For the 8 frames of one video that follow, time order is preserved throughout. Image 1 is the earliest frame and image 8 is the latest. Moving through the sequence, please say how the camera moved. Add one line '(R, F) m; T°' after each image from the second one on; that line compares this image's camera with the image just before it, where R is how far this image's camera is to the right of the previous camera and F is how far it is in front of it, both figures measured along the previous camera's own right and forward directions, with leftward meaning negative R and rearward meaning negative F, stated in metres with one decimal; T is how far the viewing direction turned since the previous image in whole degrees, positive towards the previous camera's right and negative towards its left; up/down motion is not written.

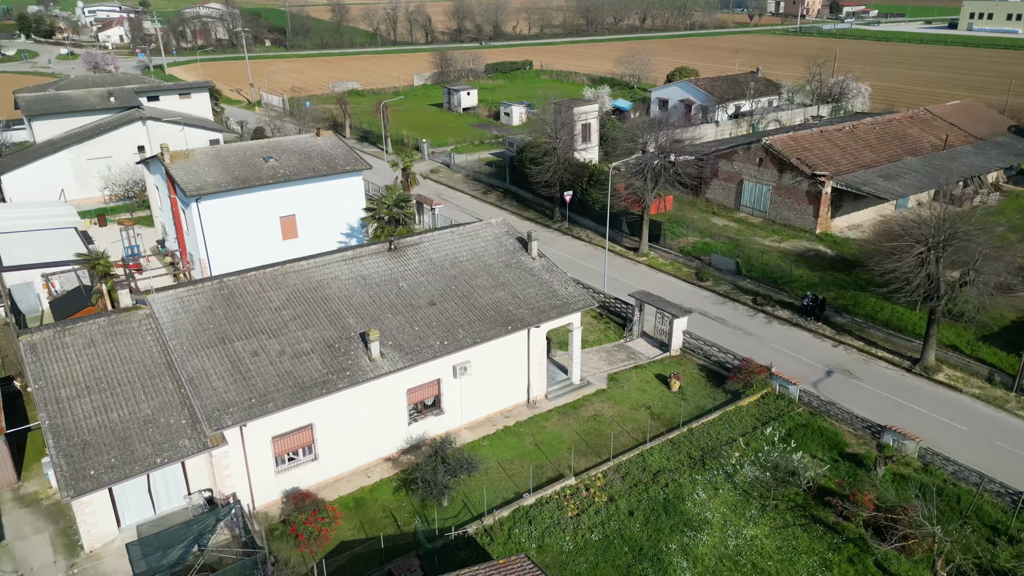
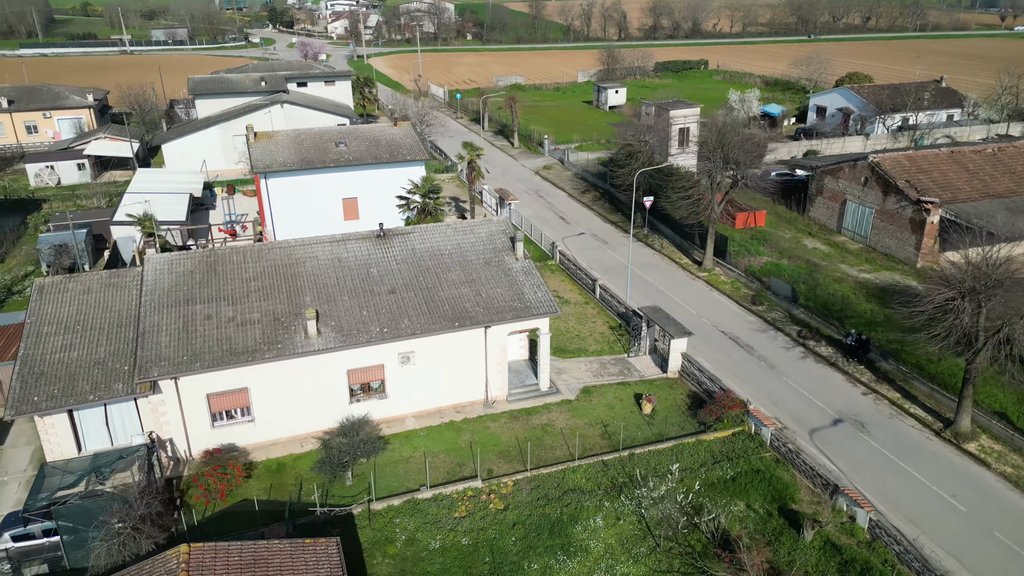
(+7.0, +1.0) m; -15°
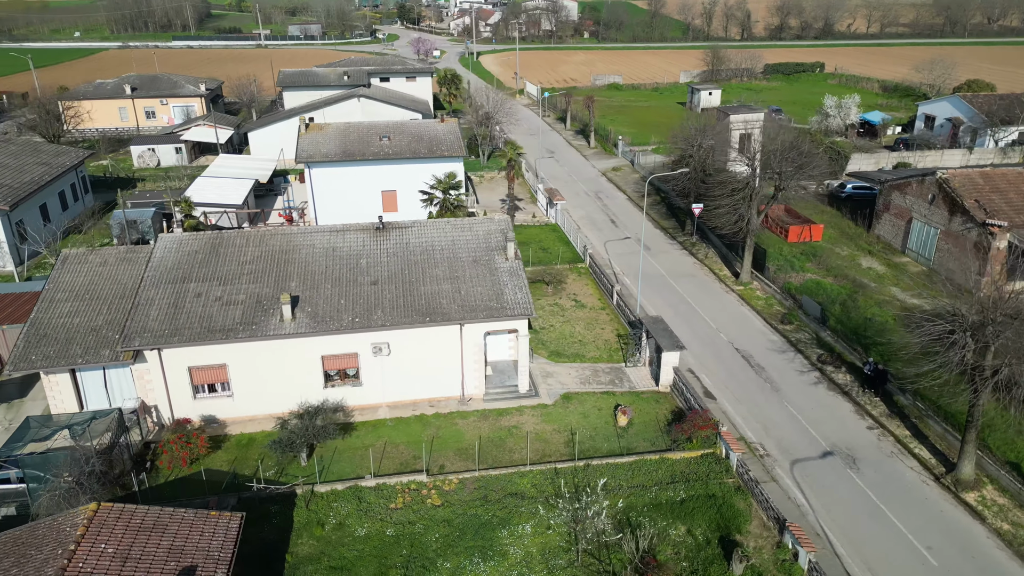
(+4.3, +0.4) m; -9°
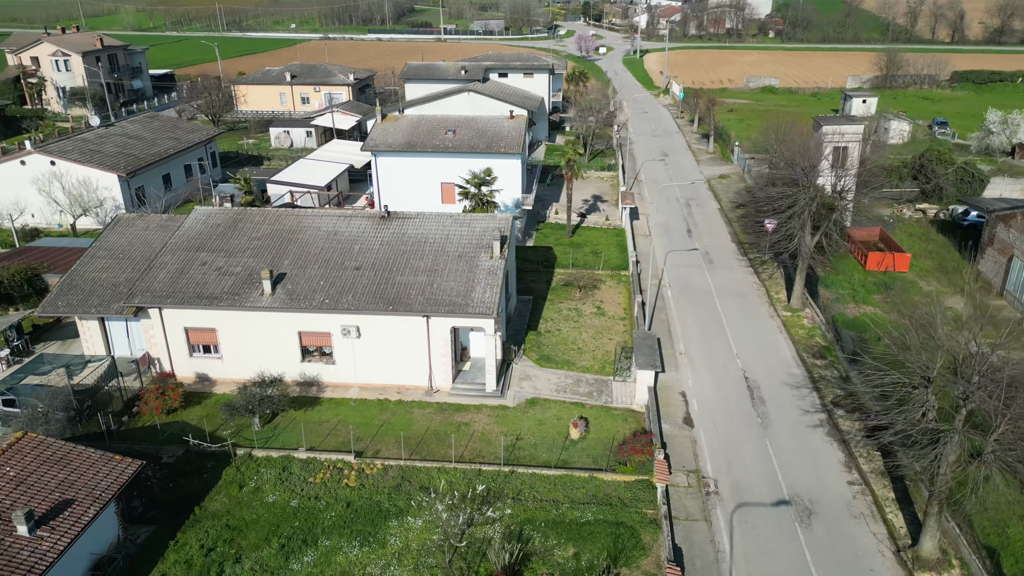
(+6.4, +0.9) m; -14°
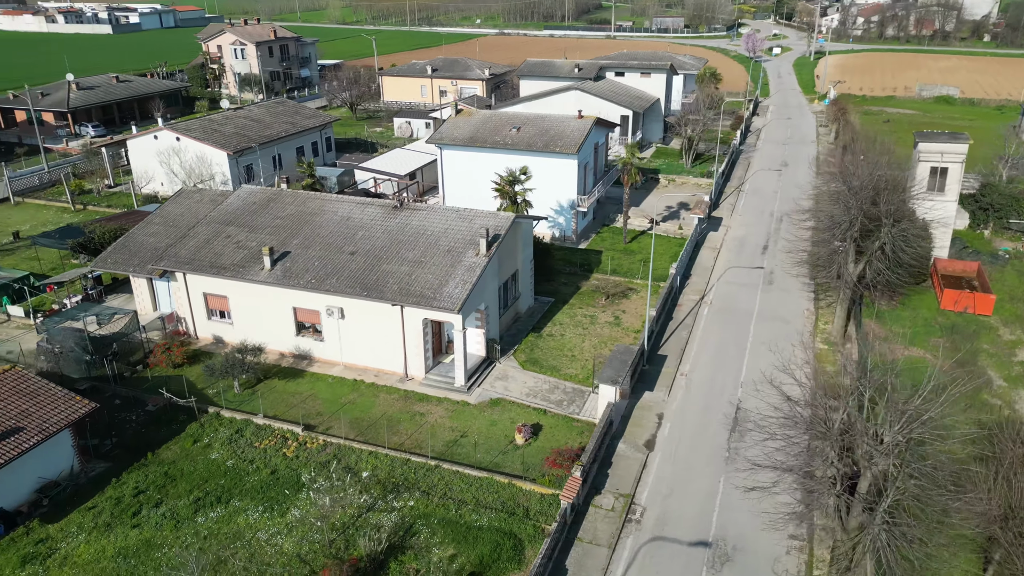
(+6.3, +0.8) m; -14°
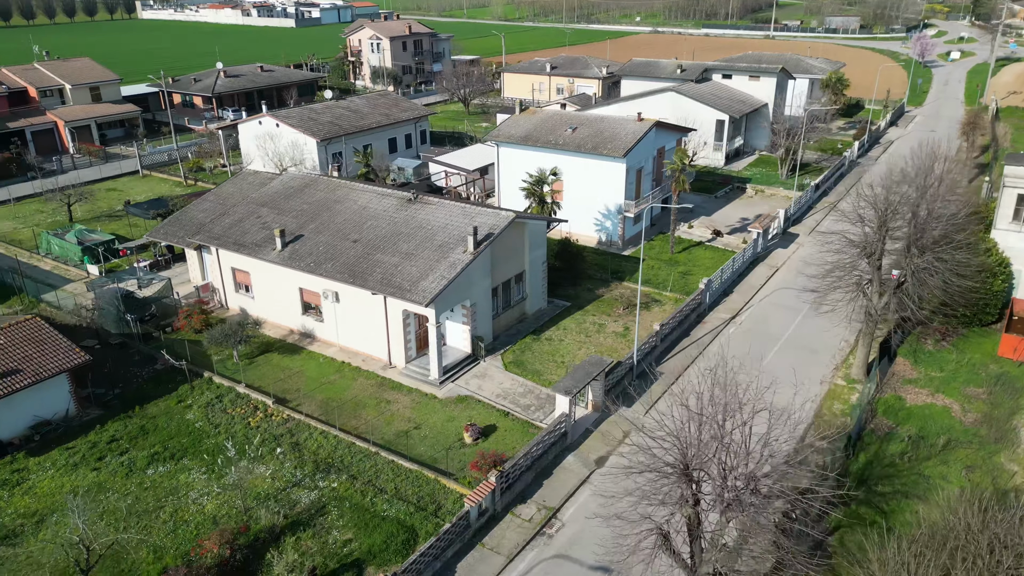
(+5.6, +0.7) m; -12°
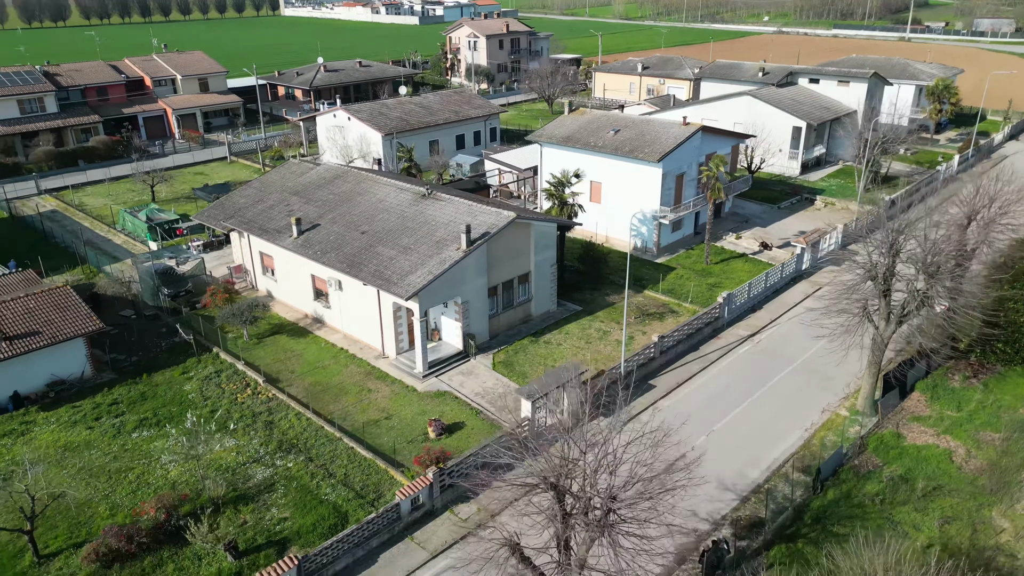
(+4.2, +0.4) m; -9°
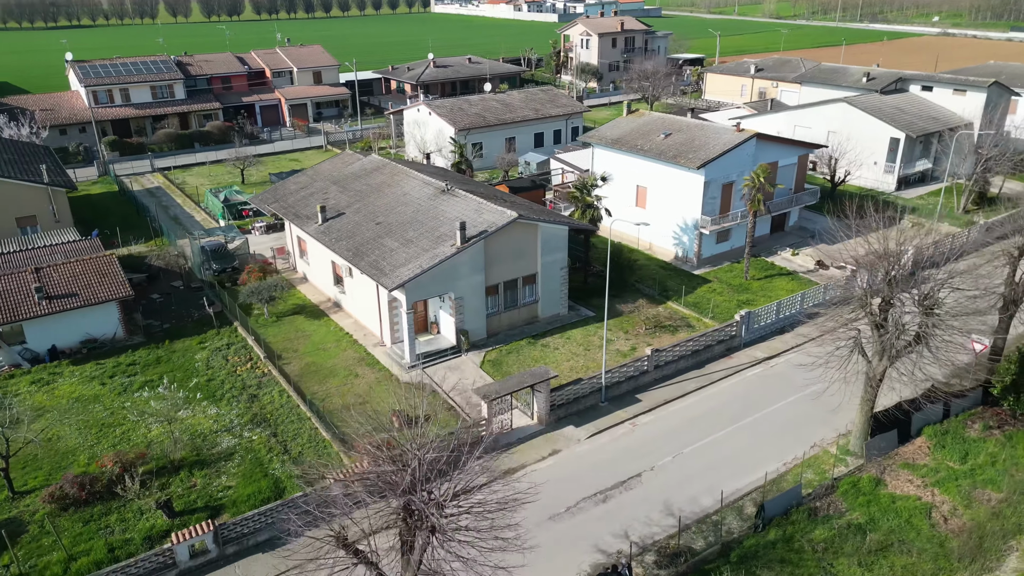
(+4.9, +0.6) m; -11°
